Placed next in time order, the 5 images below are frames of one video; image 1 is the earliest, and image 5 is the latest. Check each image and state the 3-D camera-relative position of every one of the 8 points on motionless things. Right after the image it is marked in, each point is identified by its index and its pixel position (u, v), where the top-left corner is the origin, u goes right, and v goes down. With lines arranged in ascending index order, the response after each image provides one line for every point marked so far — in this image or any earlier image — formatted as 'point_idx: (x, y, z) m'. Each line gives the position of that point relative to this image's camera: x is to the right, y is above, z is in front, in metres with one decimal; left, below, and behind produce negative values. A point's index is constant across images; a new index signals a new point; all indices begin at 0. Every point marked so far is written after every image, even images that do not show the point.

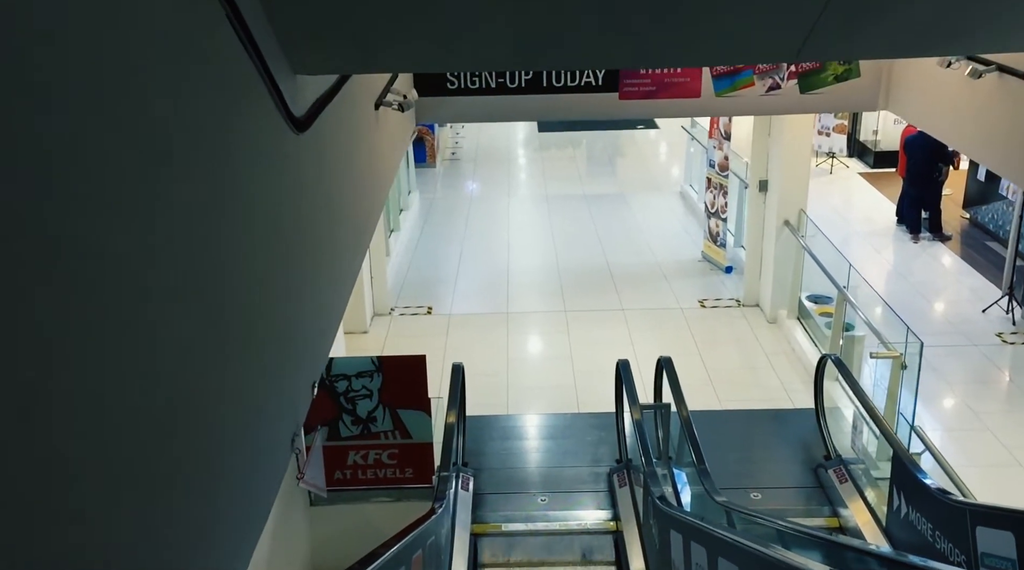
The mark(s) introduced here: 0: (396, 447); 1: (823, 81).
0: (-0.8, -1.2, +6.4) m
1: (+2.3, +1.5, +6.3) m
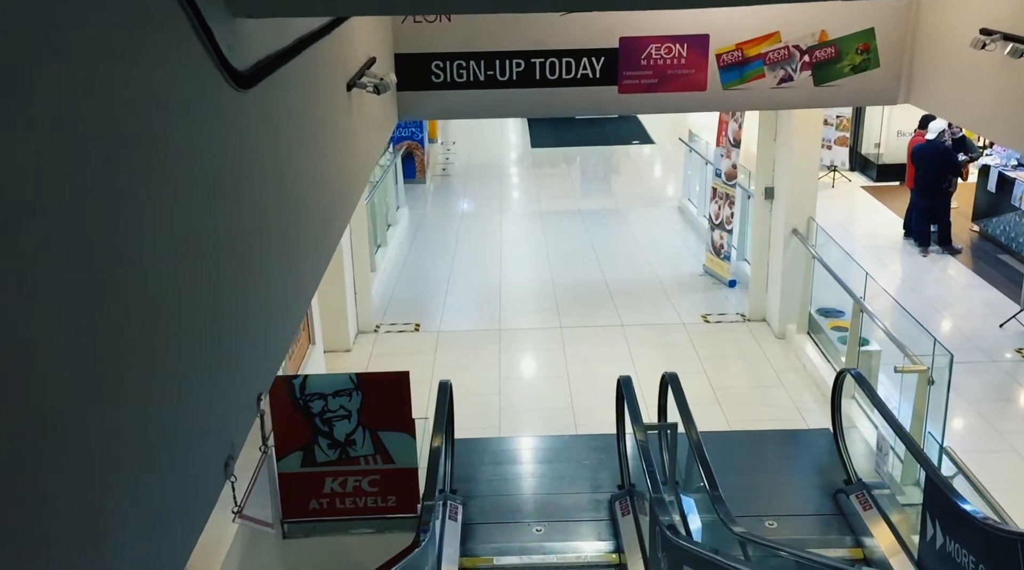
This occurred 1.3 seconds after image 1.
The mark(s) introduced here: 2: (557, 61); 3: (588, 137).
0: (-0.9, -1.3, +5.8) m
1: (+2.2, +1.4, +5.8) m
2: (+0.3, +1.5, +5.8) m
3: (+1.6, +3.1, +18.2) m
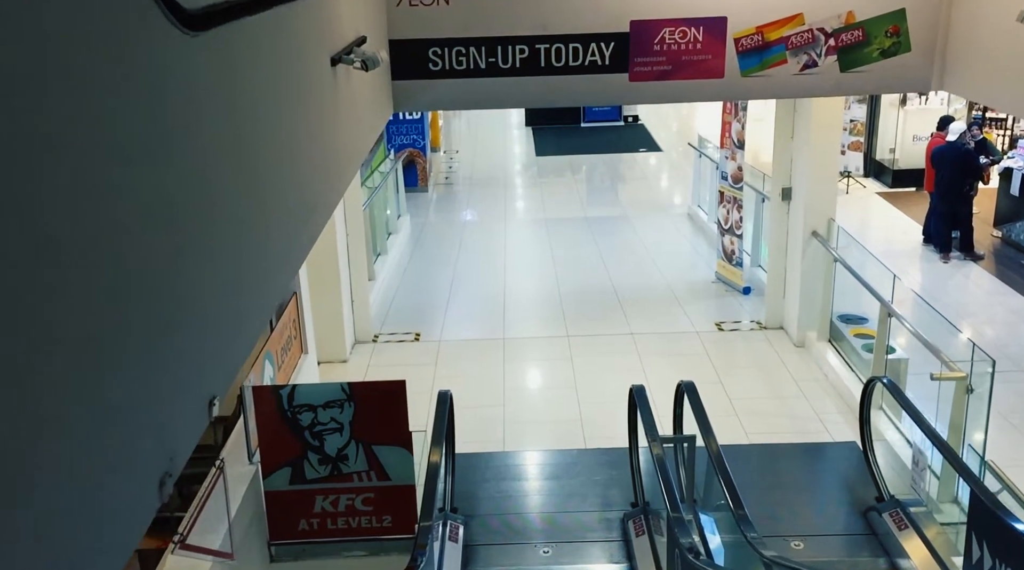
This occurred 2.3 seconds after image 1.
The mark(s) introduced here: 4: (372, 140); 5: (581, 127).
0: (-0.9, -1.3, +5.4) m
1: (+2.2, +1.4, +5.4) m
2: (+0.3, +1.5, +5.4) m
3: (+1.7, +2.8, +17.8) m
4: (-0.8, +0.8, +4.7) m
5: (+1.6, +3.6, +19.6) m
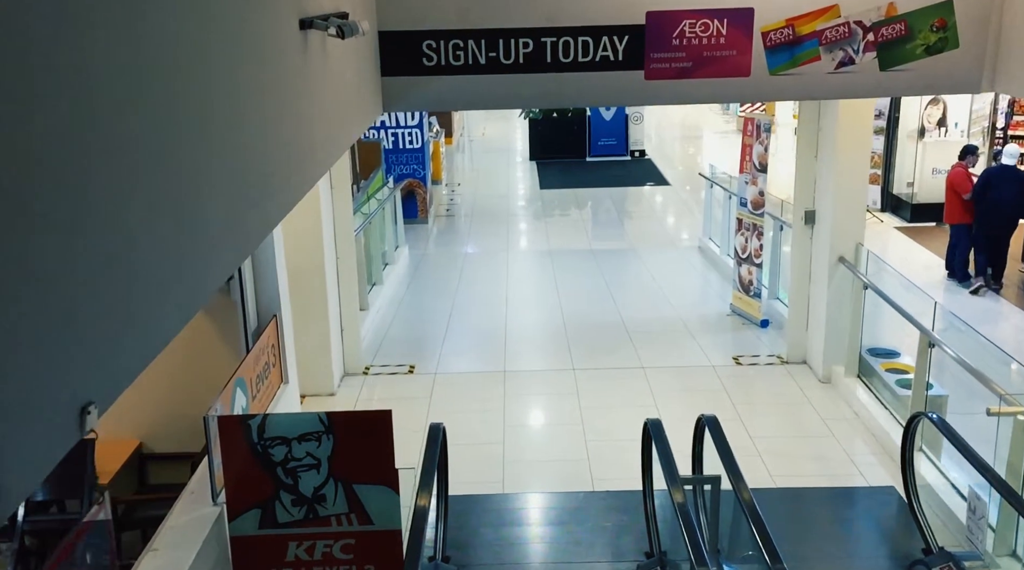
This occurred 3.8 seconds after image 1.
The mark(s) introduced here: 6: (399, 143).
0: (-0.9, -1.4, +4.8) m
1: (+2.3, +1.3, +4.9) m
2: (+0.3, +1.4, +4.9) m
3: (+1.7, +2.1, +17.4) m
4: (-0.8, +0.7, +4.1) m
5: (+1.6, +2.7, +19.2) m
6: (-1.8, +2.3, +14.0) m
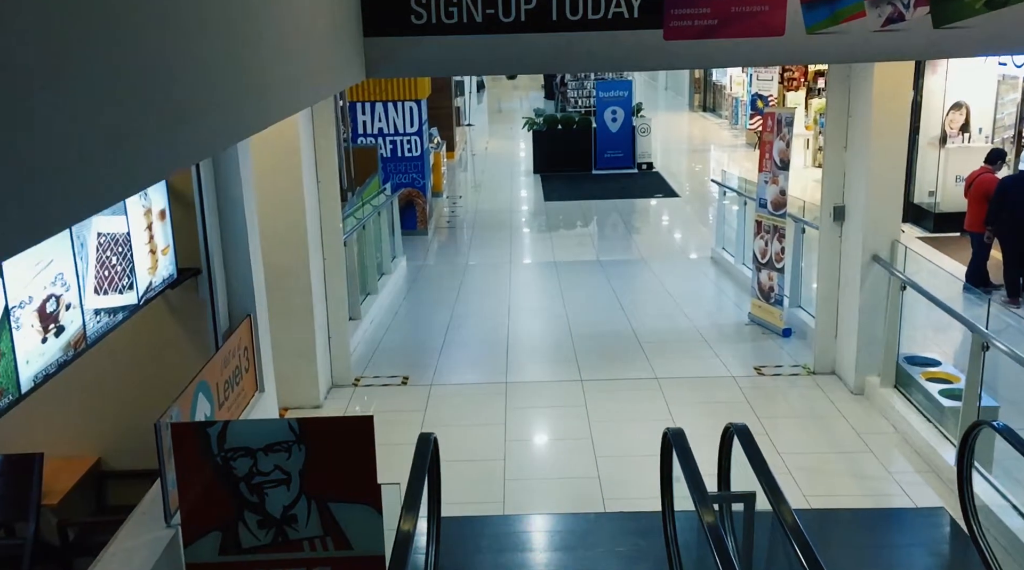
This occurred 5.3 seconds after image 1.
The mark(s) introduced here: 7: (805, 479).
0: (-0.9, -1.3, +4.1) m
1: (+2.3, +1.4, +4.4) m
2: (+0.3, +1.4, +4.3) m
3: (+1.8, +1.8, +16.8) m
4: (-0.8, +0.8, +3.6) m
5: (+1.7, +2.4, +18.7) m
6: (-1.8, +2.1, +13.4) m
7: (+1.9, -1.3, +5.6) m
